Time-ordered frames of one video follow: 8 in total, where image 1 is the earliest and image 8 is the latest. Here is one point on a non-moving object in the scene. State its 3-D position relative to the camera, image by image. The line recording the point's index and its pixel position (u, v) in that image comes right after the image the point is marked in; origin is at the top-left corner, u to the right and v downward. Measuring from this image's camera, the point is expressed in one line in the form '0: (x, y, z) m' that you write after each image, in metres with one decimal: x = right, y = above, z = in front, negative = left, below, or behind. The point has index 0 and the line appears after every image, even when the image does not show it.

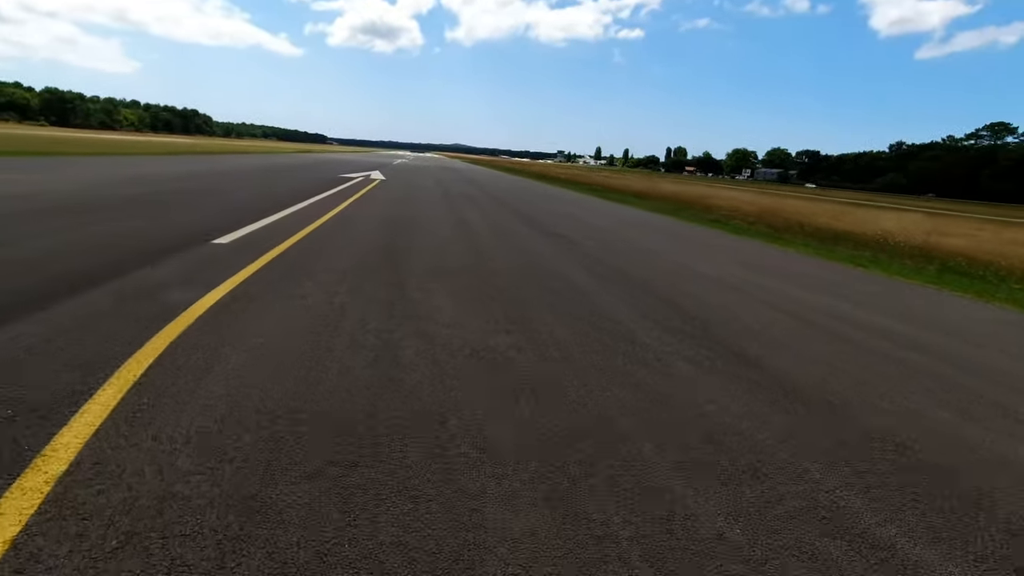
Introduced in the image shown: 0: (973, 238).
0: (+14.0, +1.4, +18.2) m
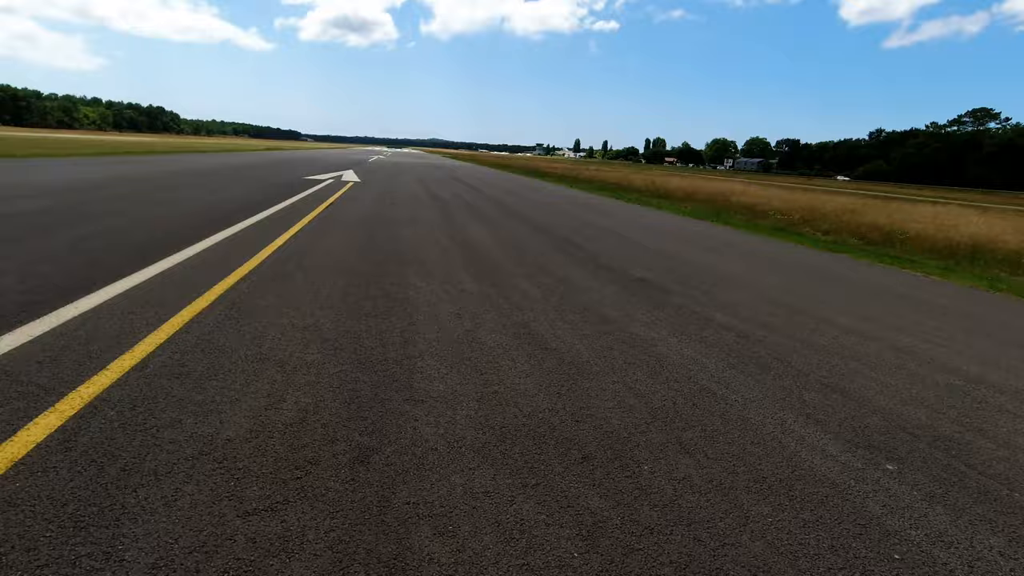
0: (+13.6, +1.7, +17.8) m
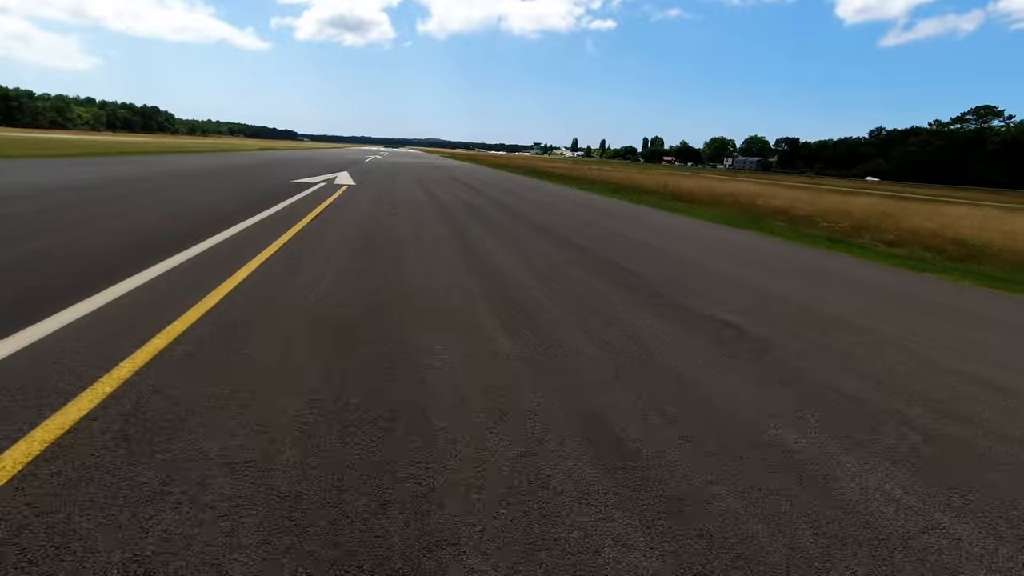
0: (+13.6, +1.7, +17.5) m
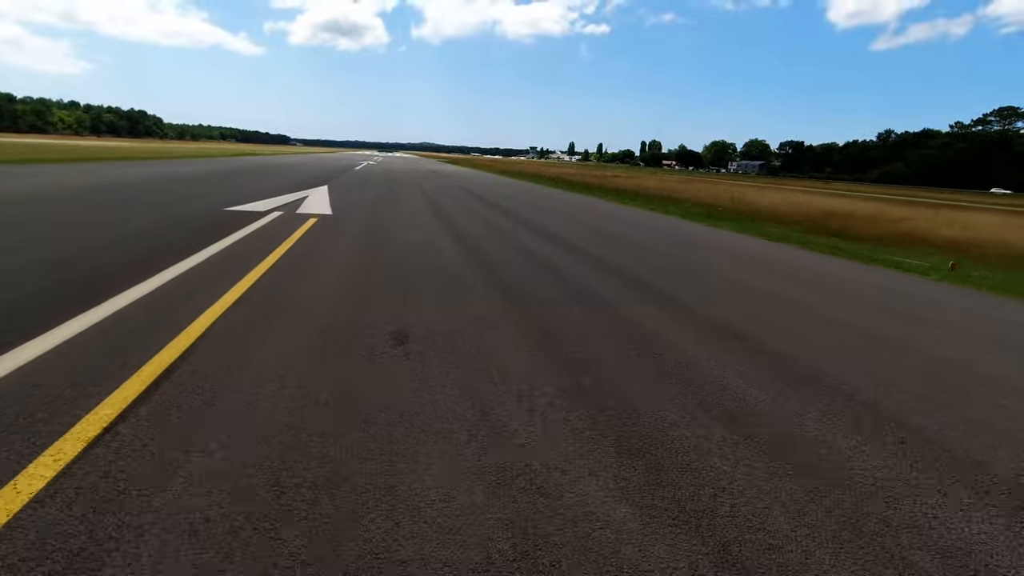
0: (+13.8, +1.3, +16.2) m
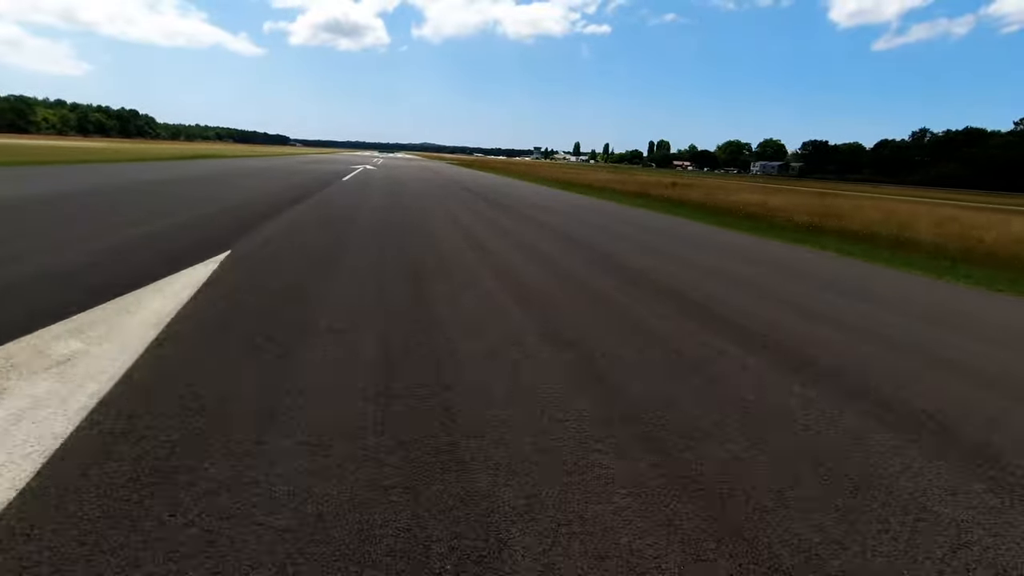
0: (+14.4, +0.7, +13.7) m
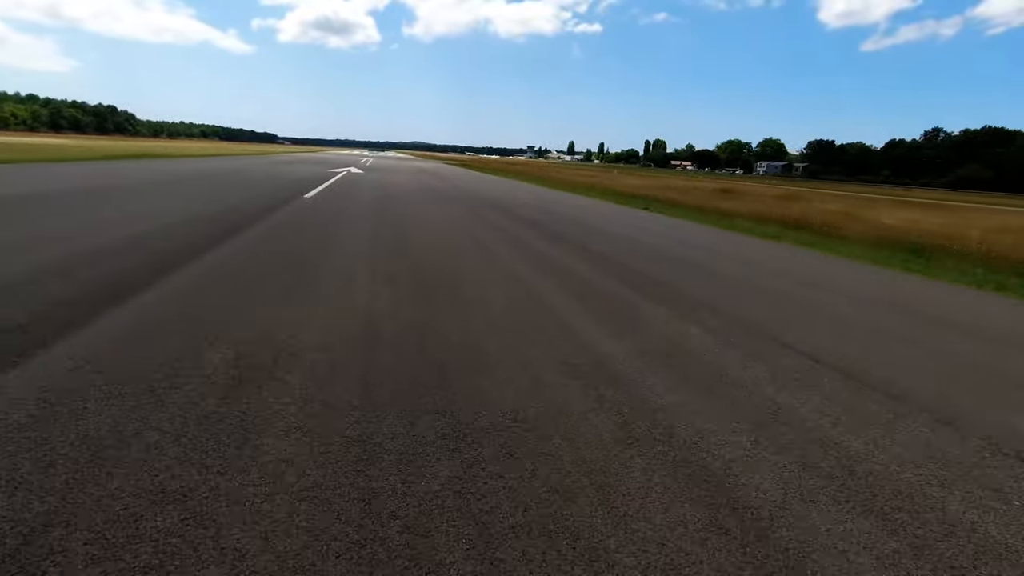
0: (+14.7, +0.3, +11.9) m
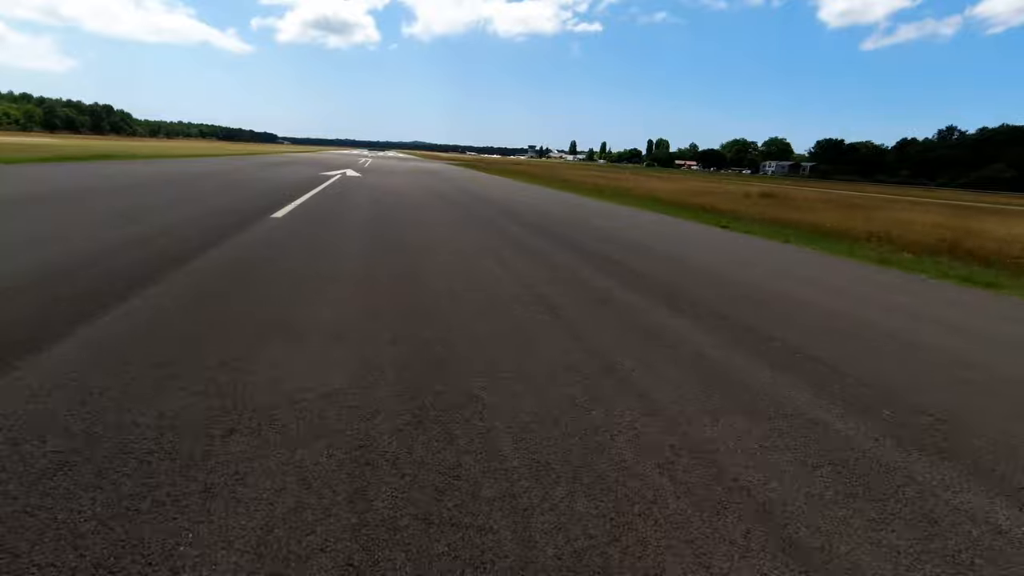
0: (+15.0, +0.1, +10.9) m
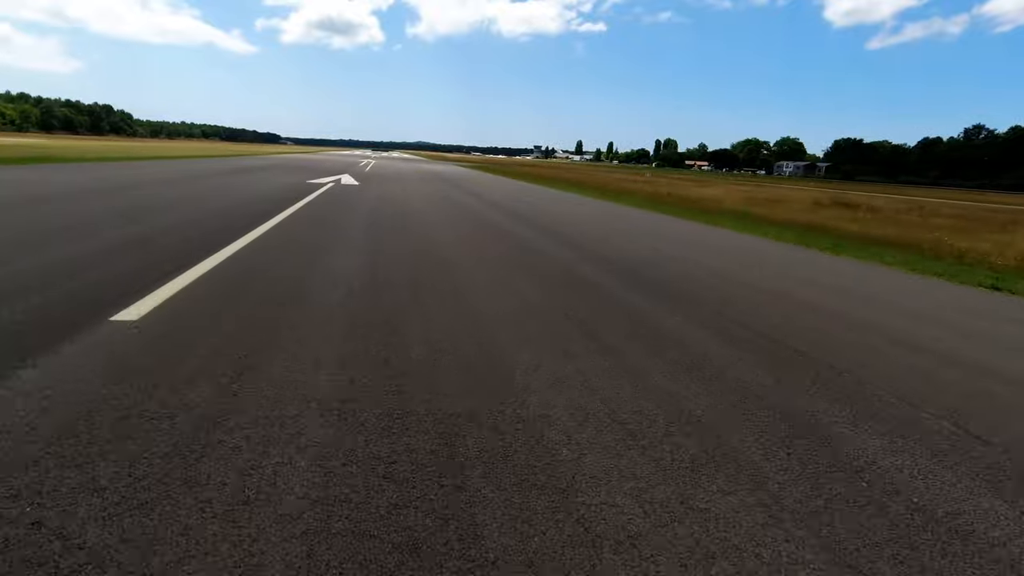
0: (+15.4, -0.3, +9.4) m
